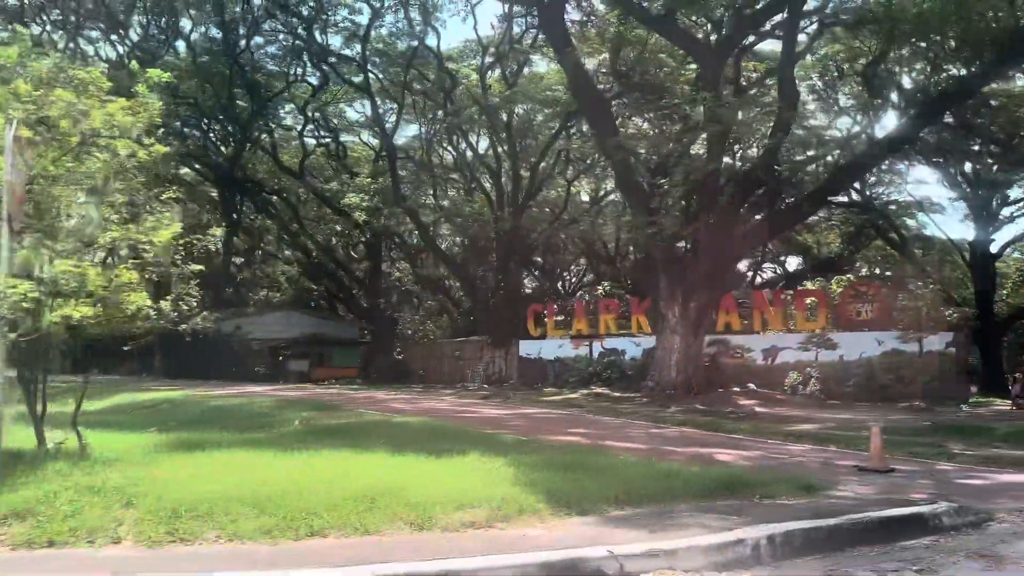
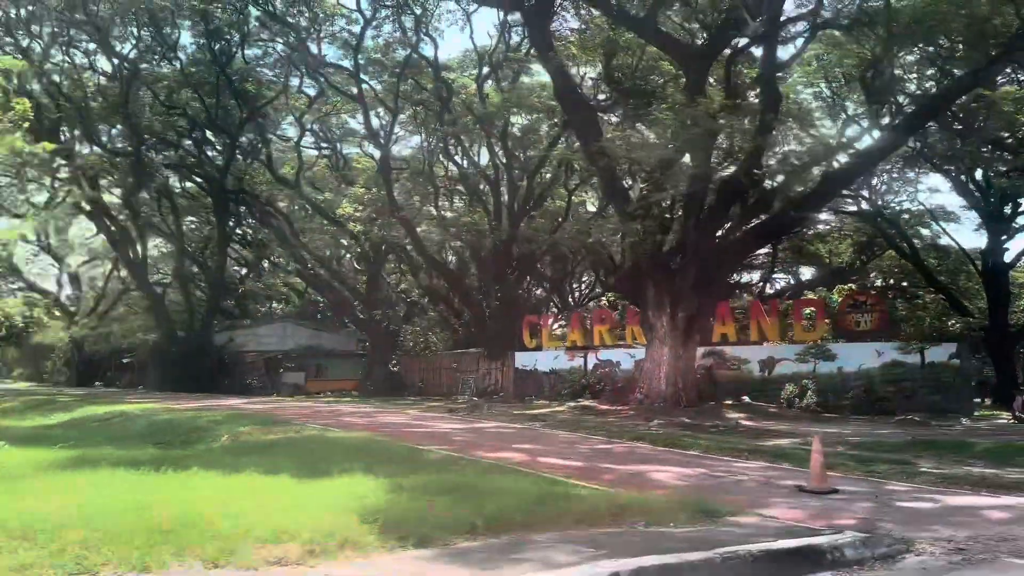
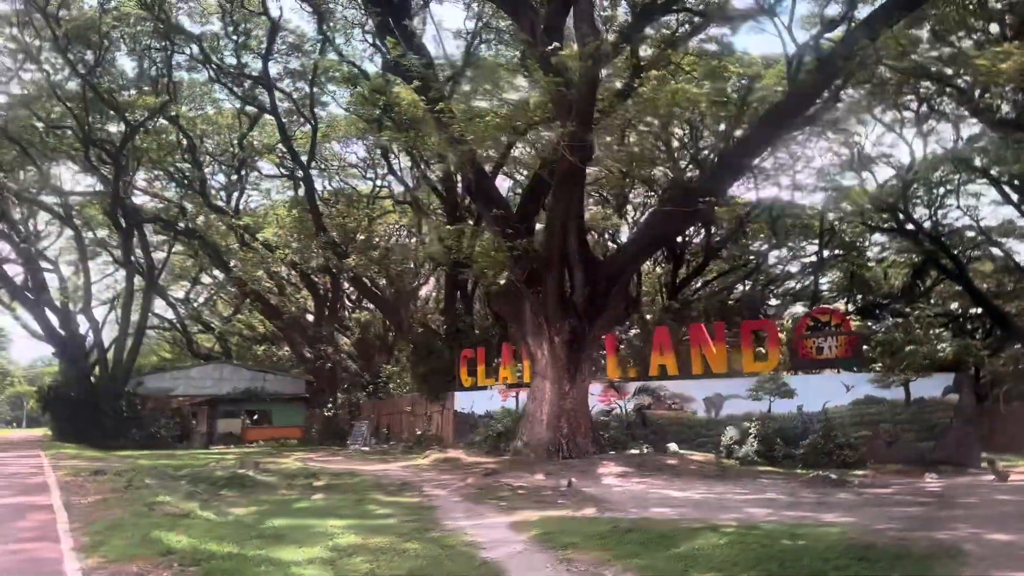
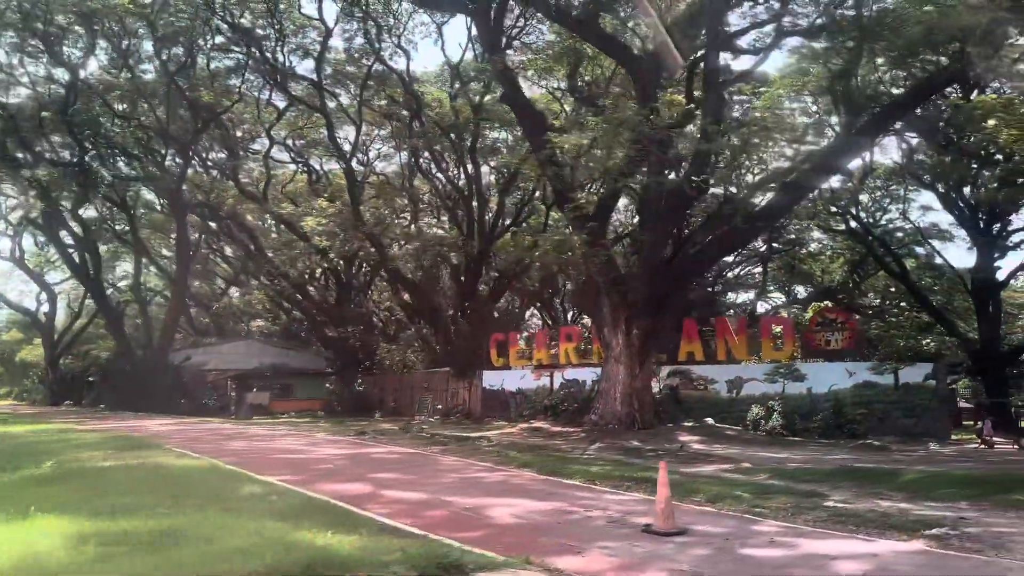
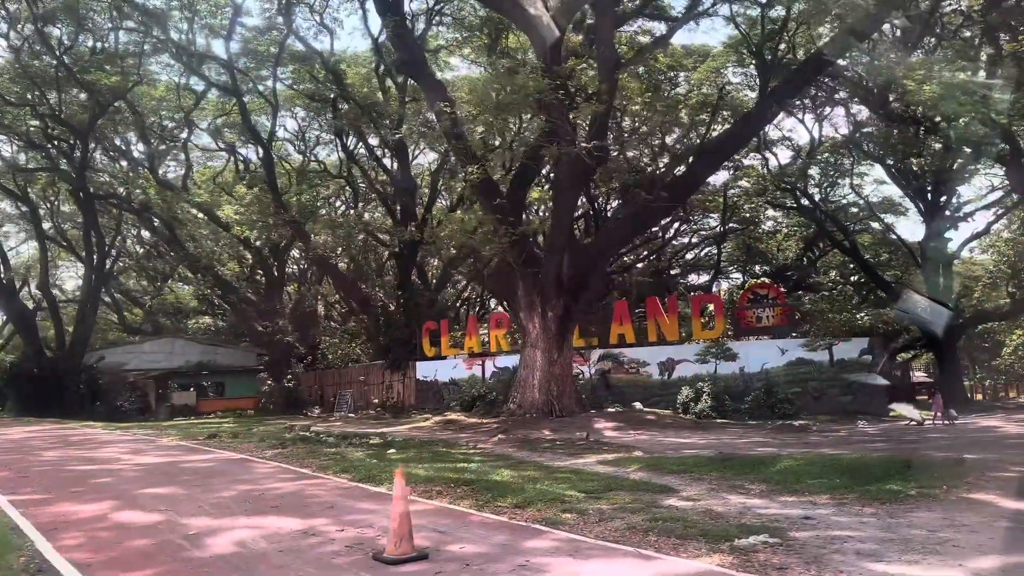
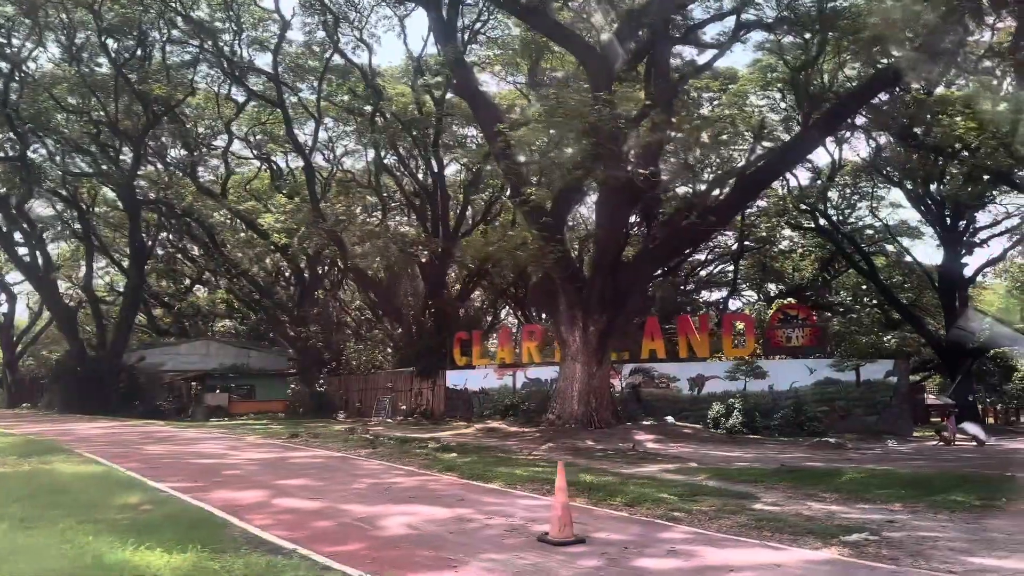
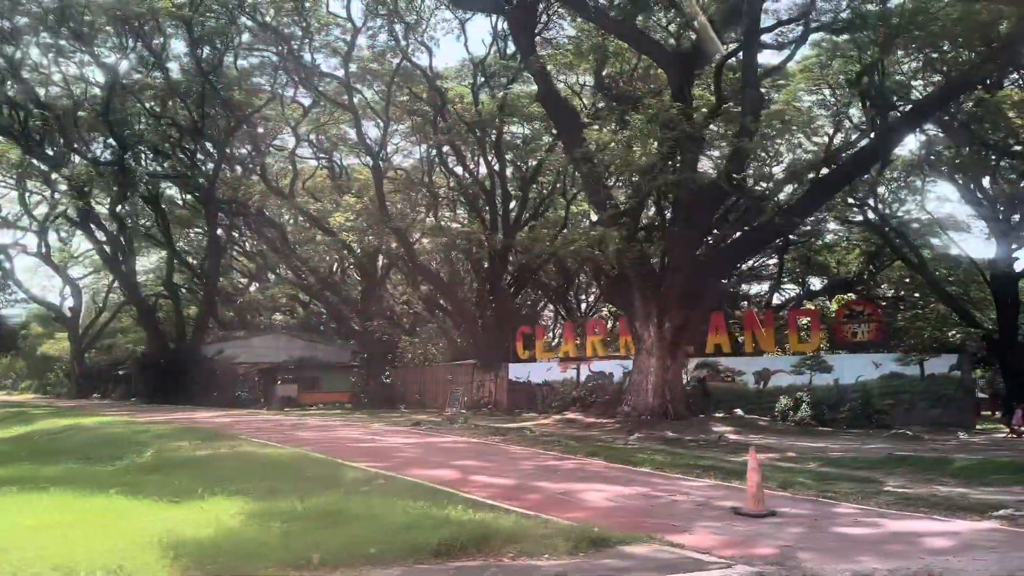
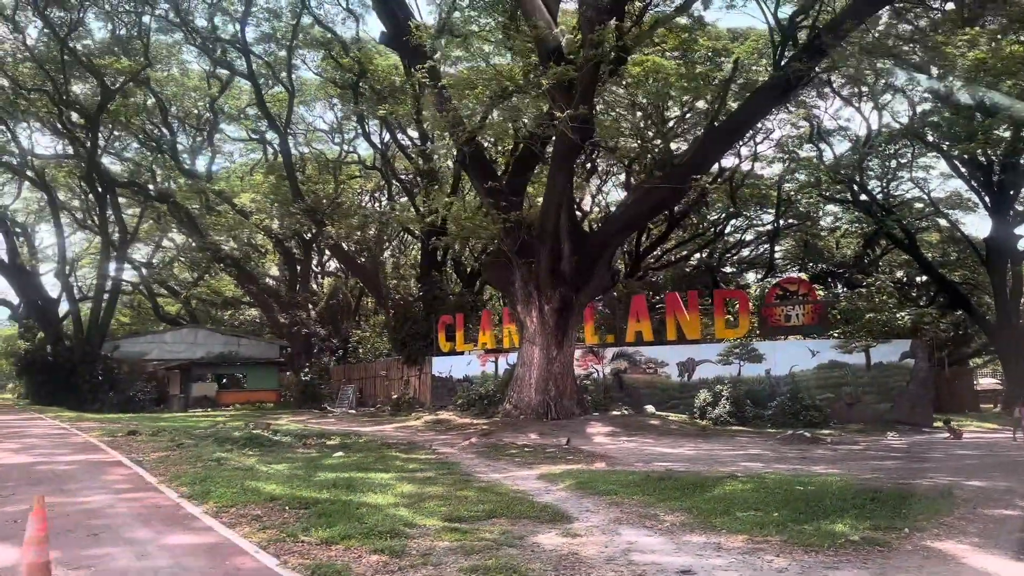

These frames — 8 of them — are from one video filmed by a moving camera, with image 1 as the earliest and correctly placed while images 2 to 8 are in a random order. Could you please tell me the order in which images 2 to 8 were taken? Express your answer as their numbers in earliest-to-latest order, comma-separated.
2, 7, 4, 6, 5, 8, 3
